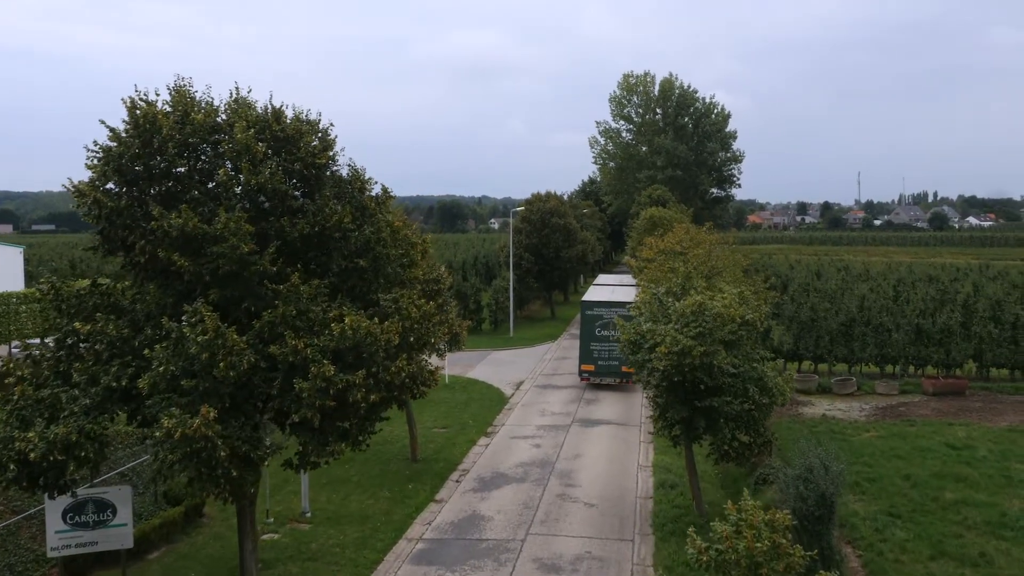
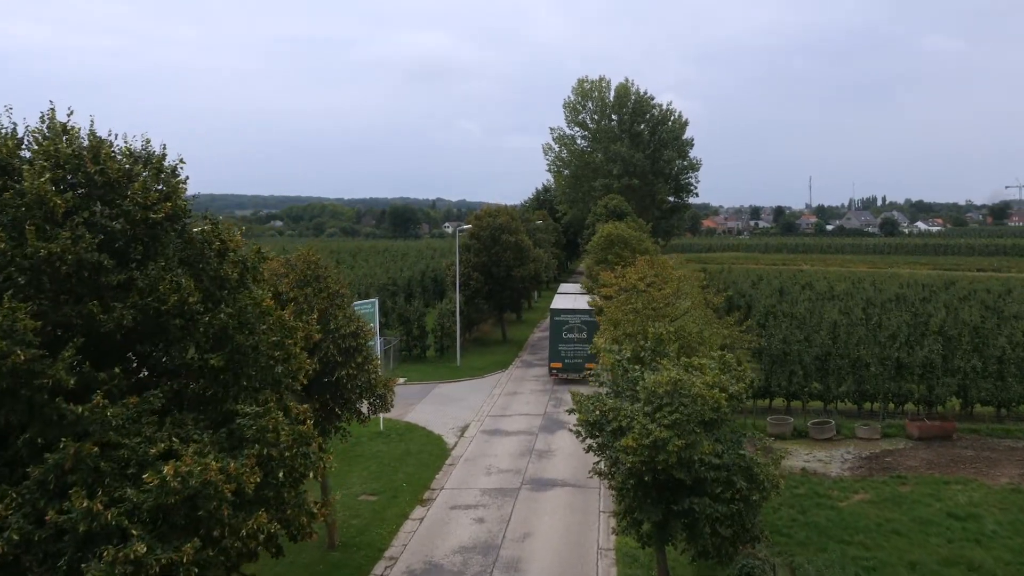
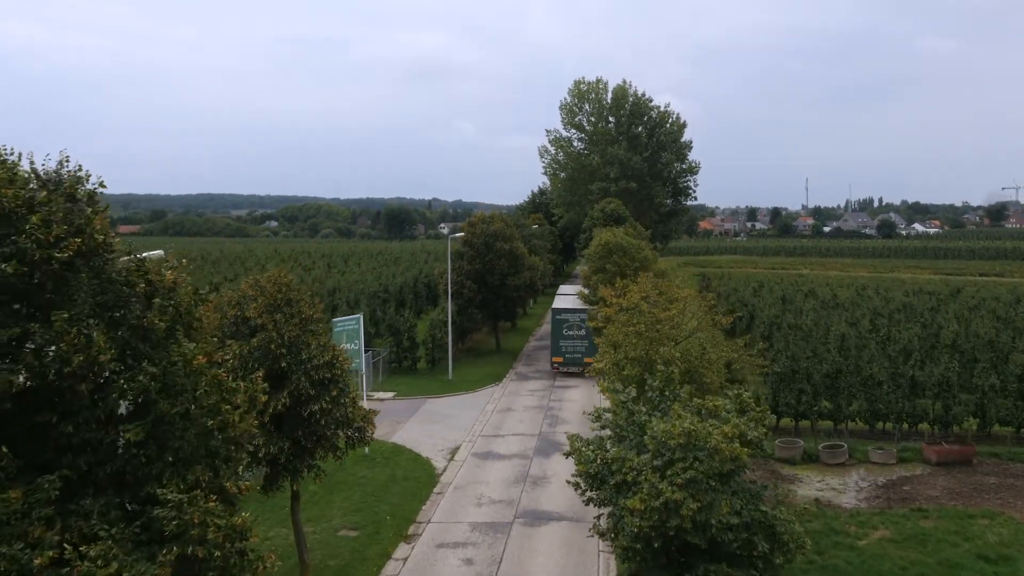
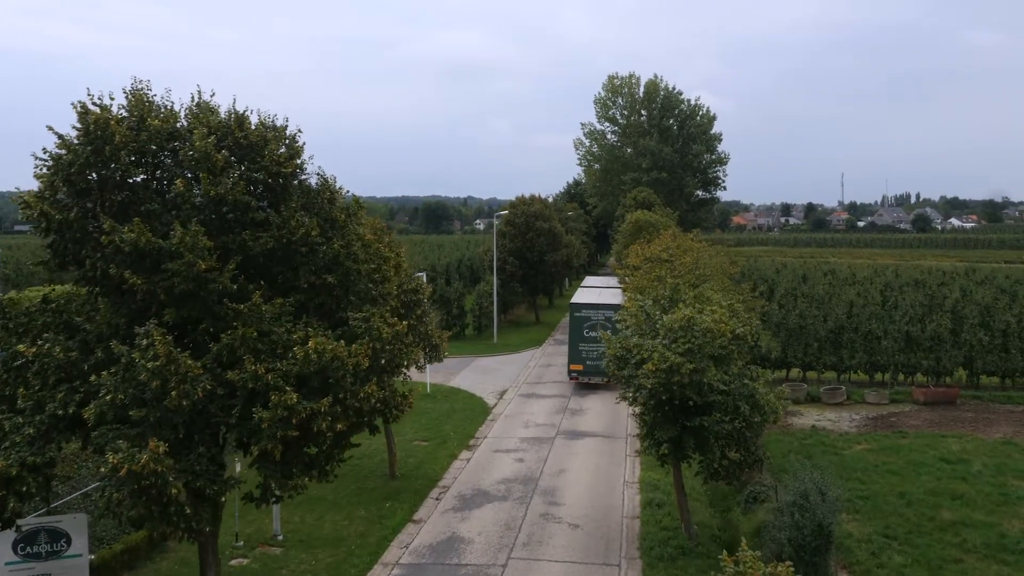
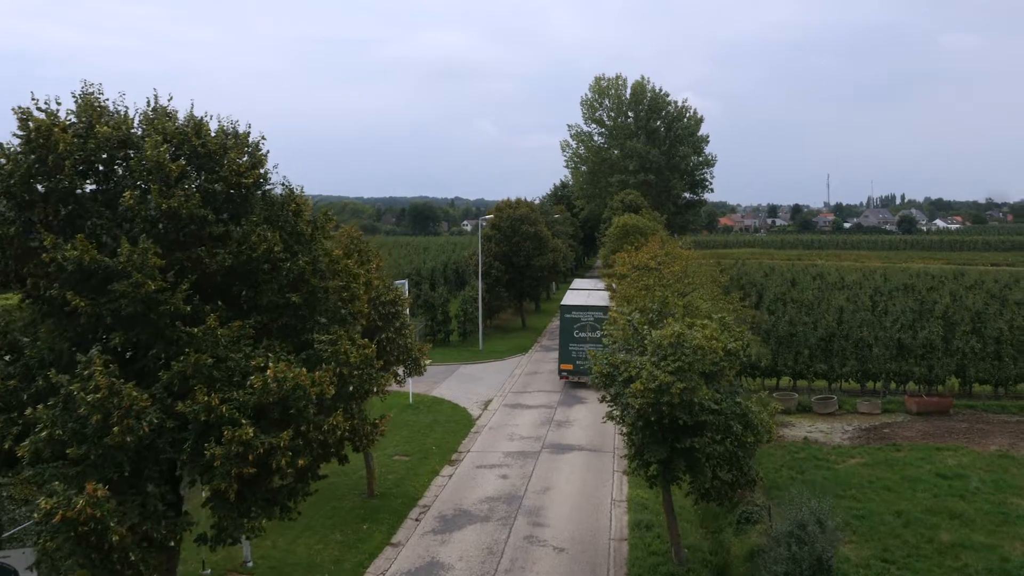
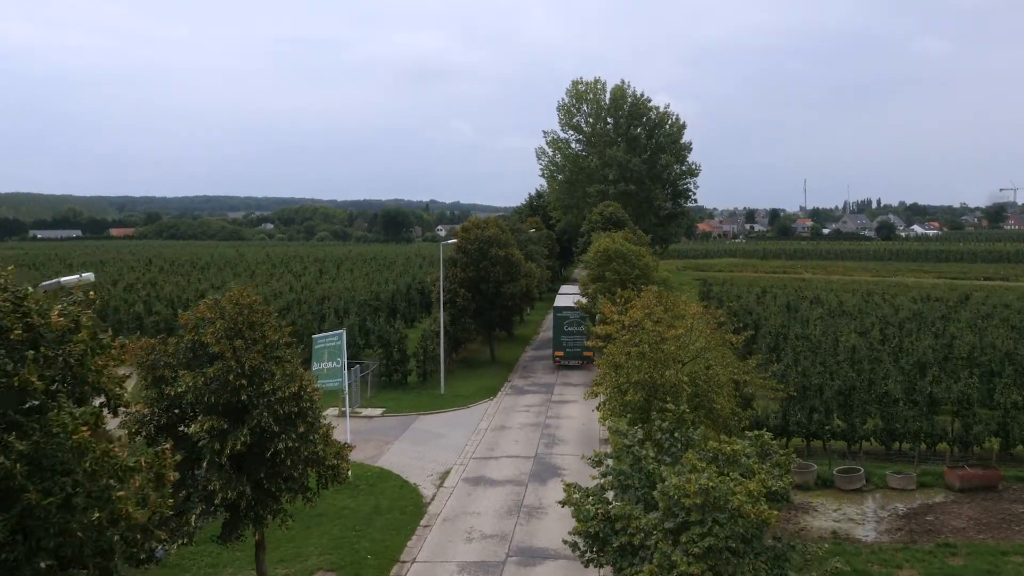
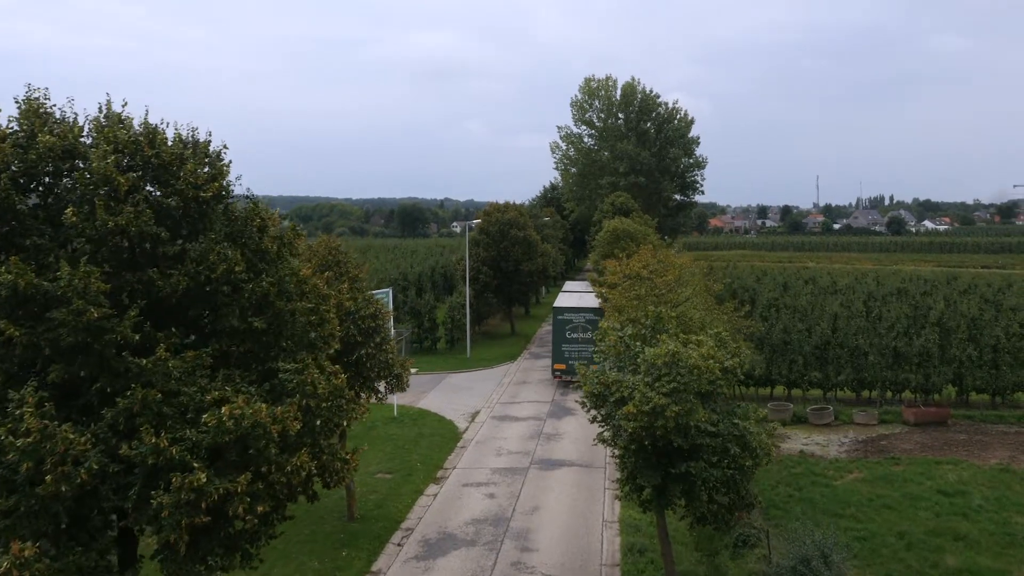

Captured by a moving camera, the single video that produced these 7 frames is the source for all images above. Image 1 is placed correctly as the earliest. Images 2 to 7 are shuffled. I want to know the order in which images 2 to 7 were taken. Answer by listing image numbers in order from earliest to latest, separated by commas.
4, 5, 7, 2, 3, 6
